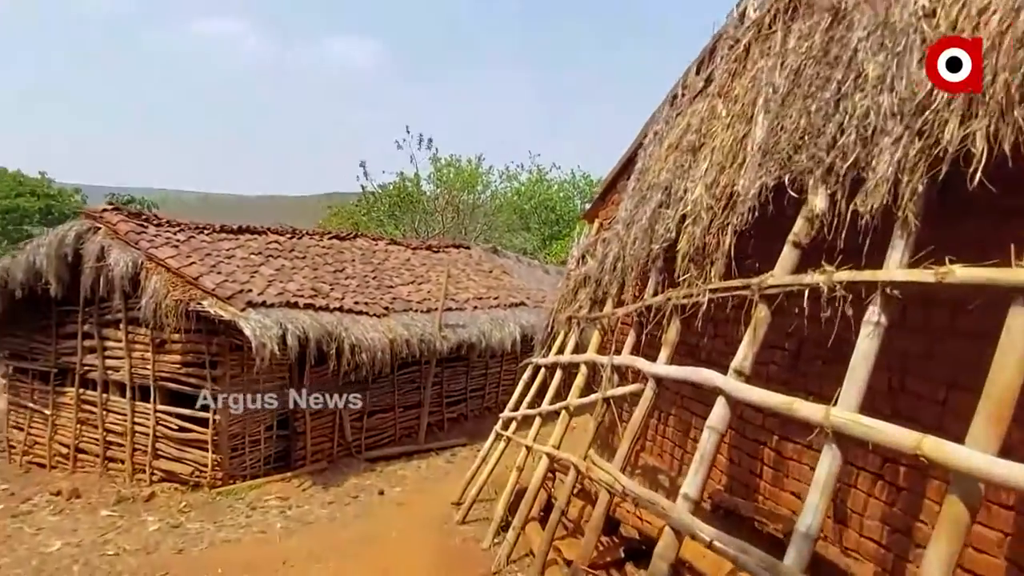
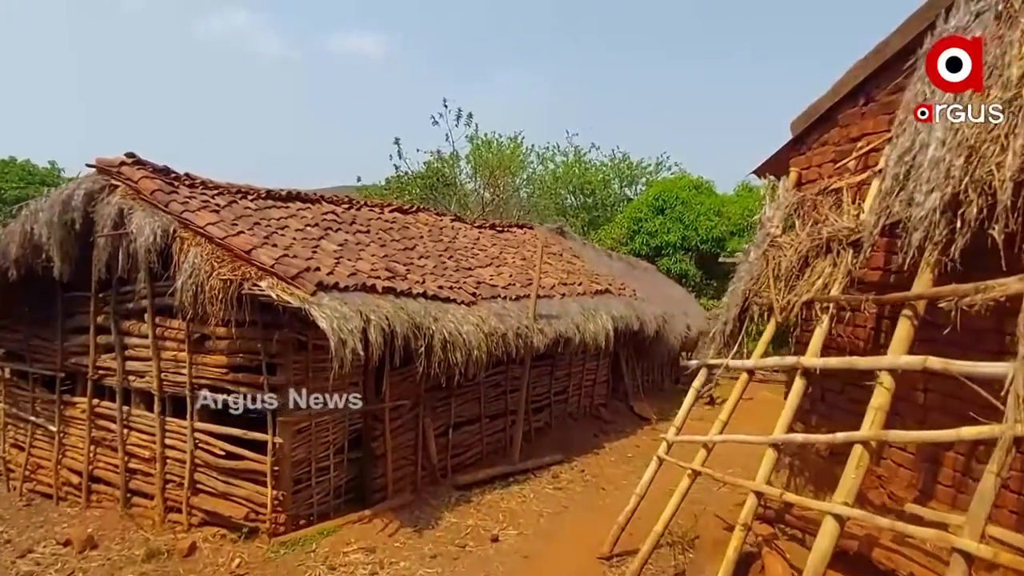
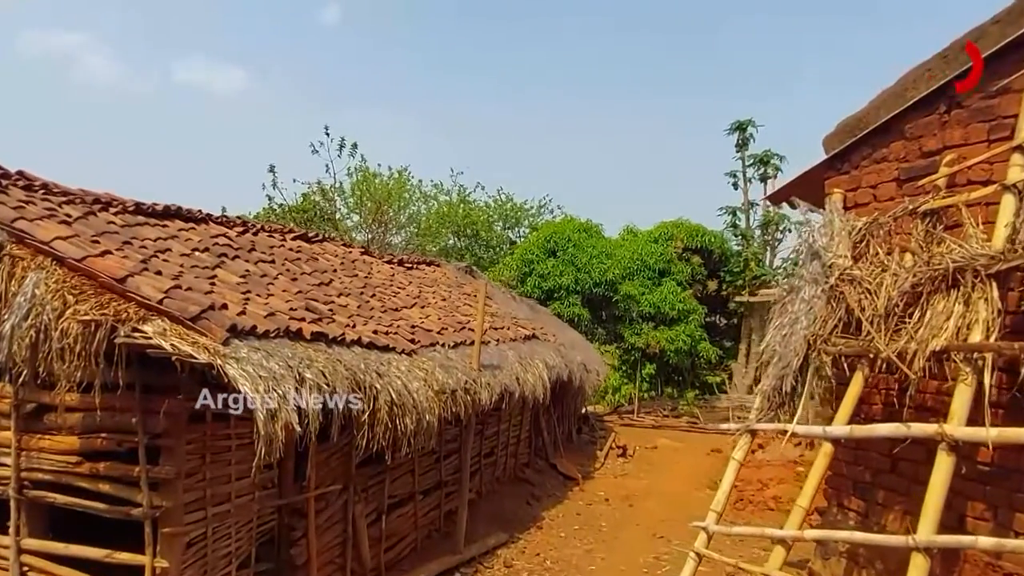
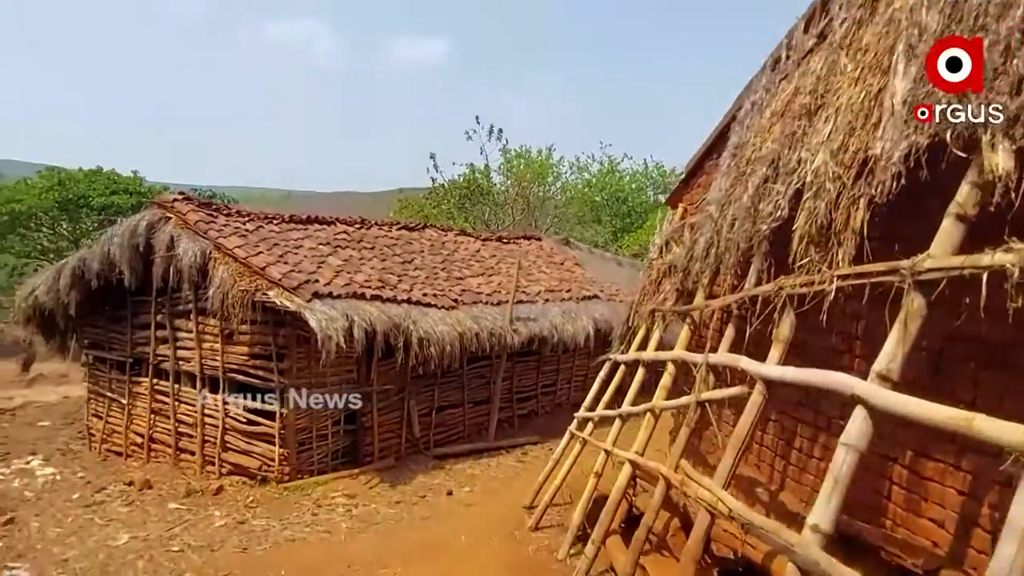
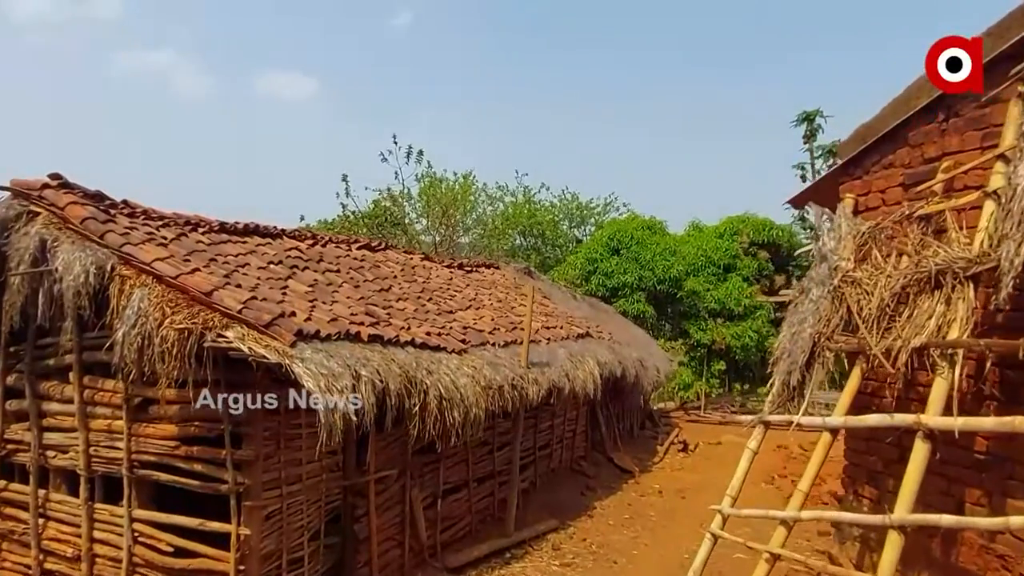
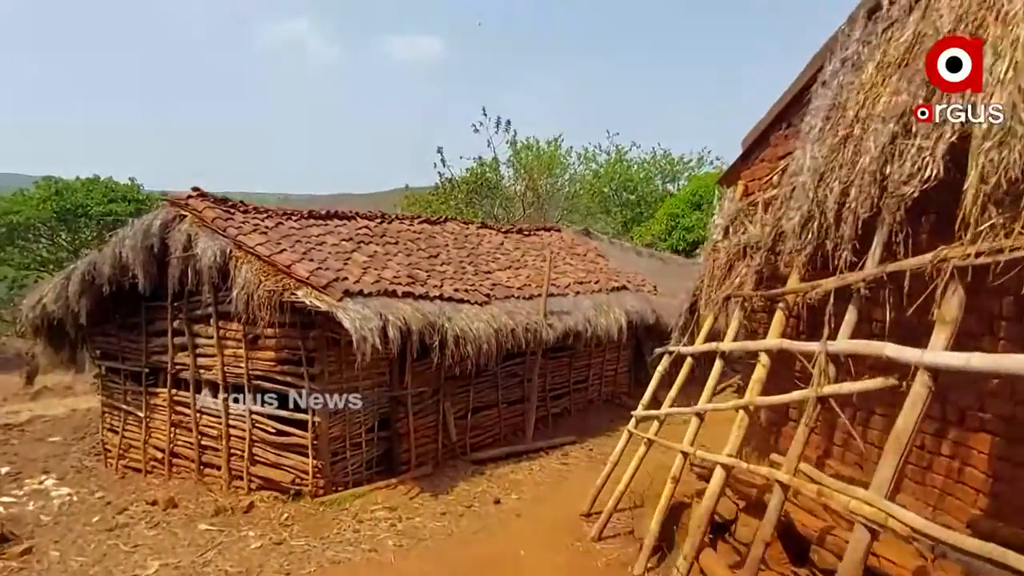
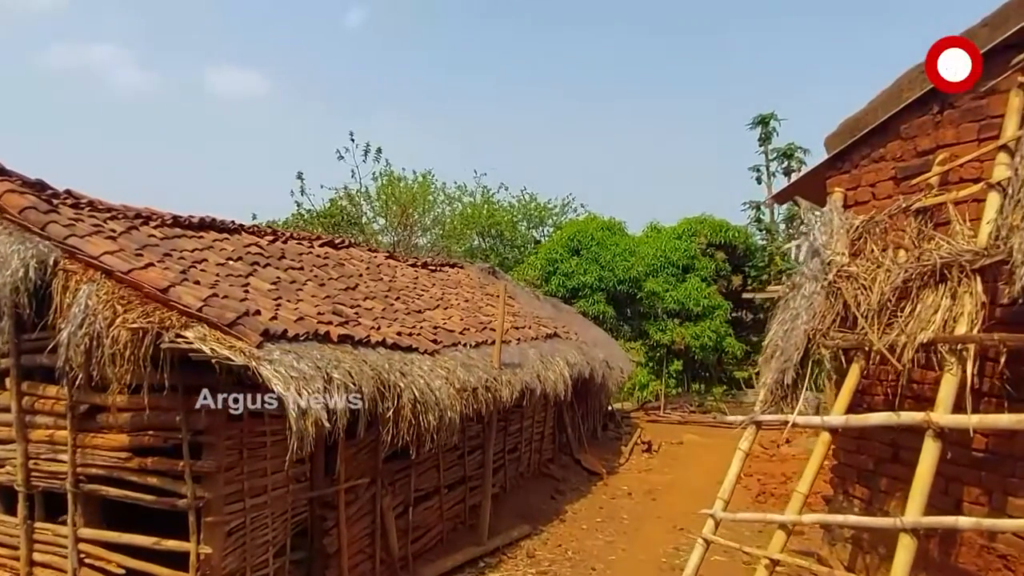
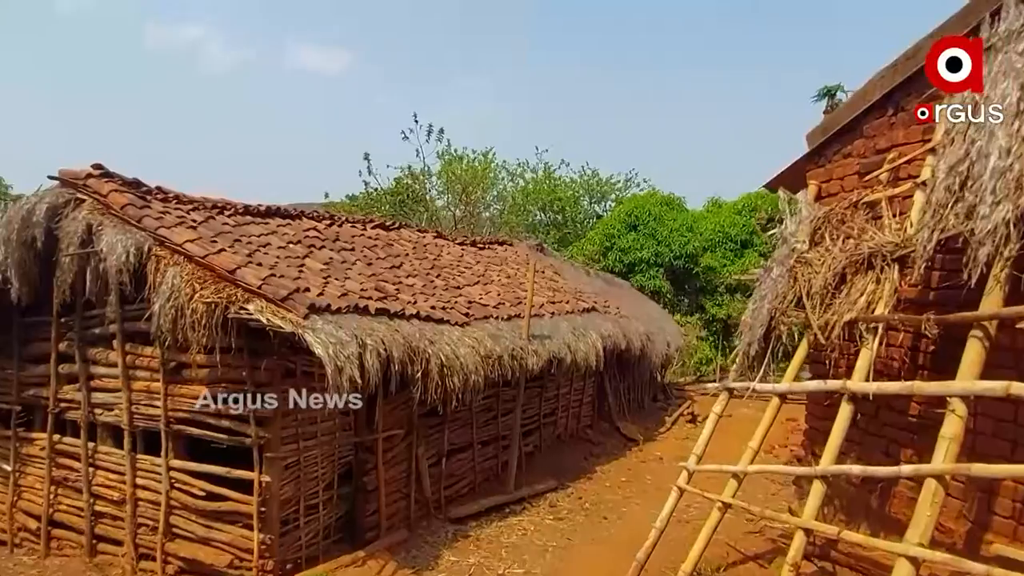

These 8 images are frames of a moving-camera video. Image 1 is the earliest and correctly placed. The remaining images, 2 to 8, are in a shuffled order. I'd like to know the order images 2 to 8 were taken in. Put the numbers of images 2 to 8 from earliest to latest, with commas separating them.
4, 6, 2, 8, 5, 7, 3
